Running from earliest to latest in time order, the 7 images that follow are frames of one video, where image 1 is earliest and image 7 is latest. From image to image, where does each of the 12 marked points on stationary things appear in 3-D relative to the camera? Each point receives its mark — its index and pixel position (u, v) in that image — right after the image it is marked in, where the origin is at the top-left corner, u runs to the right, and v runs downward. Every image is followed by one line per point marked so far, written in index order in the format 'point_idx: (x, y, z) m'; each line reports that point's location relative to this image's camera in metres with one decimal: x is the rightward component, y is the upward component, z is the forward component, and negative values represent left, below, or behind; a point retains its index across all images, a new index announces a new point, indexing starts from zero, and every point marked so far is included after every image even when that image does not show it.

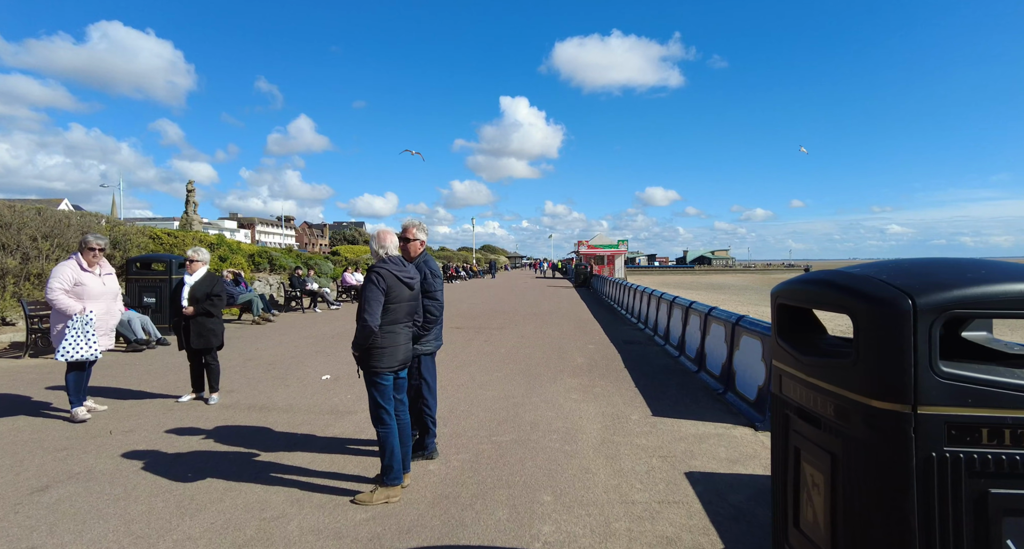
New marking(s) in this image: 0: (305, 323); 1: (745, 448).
0: (-4.8, -1.1, +11.9) m
1: (+1.9, -1.4, +4.3) m
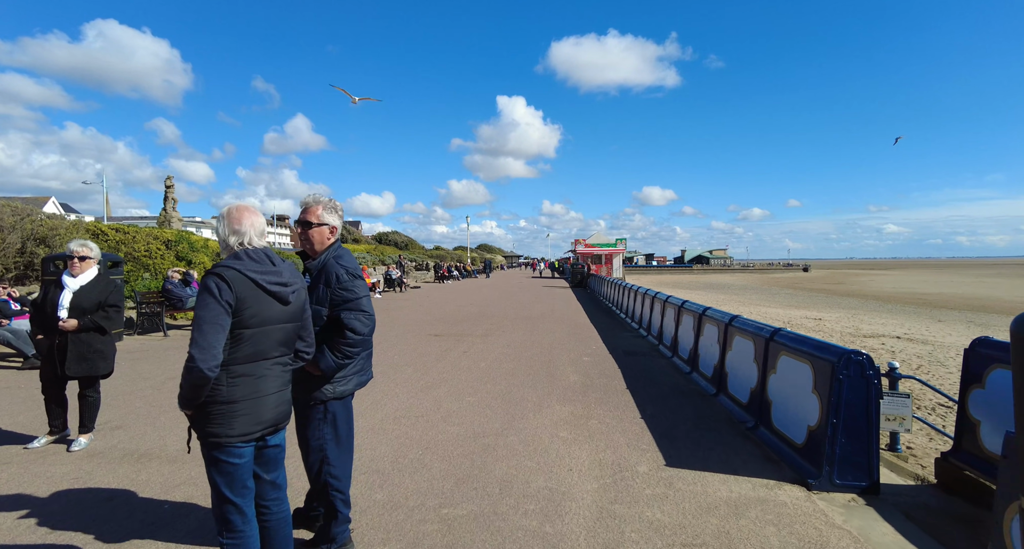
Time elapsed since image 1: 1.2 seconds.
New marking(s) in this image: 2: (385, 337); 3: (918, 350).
0: (-5.1, -1.1, +10.5) m
1: (+1.7, -1.5, +3.0) m
2: (-2.5, -1.2, +10.0) m
3: (+15.3, -2.8, +19.5) m
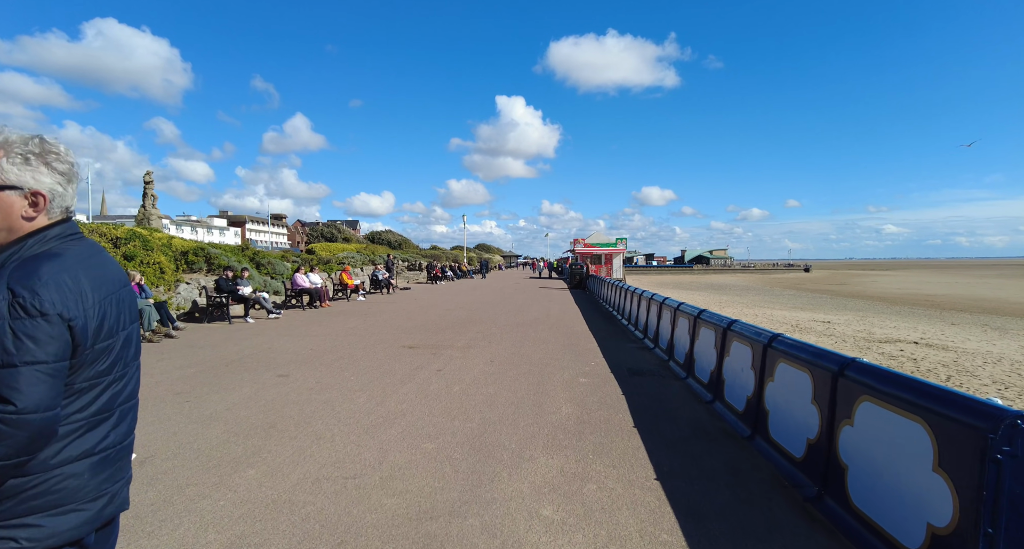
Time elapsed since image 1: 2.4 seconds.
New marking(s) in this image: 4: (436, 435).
0: (-5.3, -1.2, +9.1) m
1: (+1.5, -1.5, +1.6) m
2: (-2.7, -1.3, +8.6) m
3: (+15.1, -2.9, +18.2) m
4: (-0.7, -1.4, +4.5) m
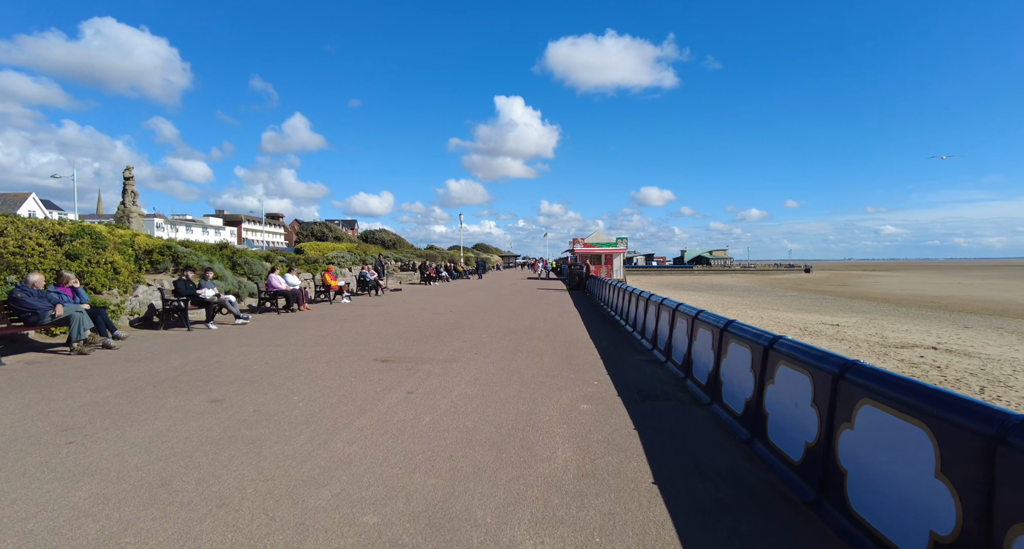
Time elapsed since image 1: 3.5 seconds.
0: (-5.5, -1.2, +7.9) m
1: (+1.3, -1.5, +0.4) m
2: (-2.9, -1.3, +7.3) m
3: (+14.9, -3.0, +17.0) m
4: (-0.8, -1.4, +3.3) m
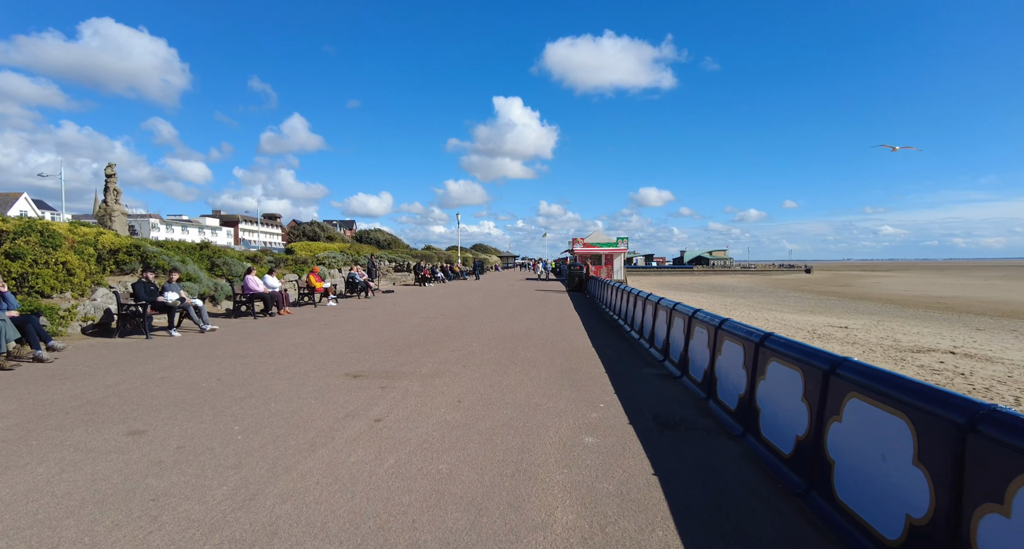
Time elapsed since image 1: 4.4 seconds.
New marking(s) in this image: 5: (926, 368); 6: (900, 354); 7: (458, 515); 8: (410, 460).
0: (-5.6, -1.2, +6.8) m
1: (+1.2, -1.6, -0.6) m
2: (-3.0, -1.3, +6.3) m
3: (+14.8, -3.0, +16.0) m
4: (-0.9, -1.5, +2.3) m
5: (+13.5, -3.0, +16.8) m
6: (+14.8, -3.0, +19.7) m
7: (-0.3, -1.4, +3.1) m
8: (-0.8, -1.4, +4.0) m
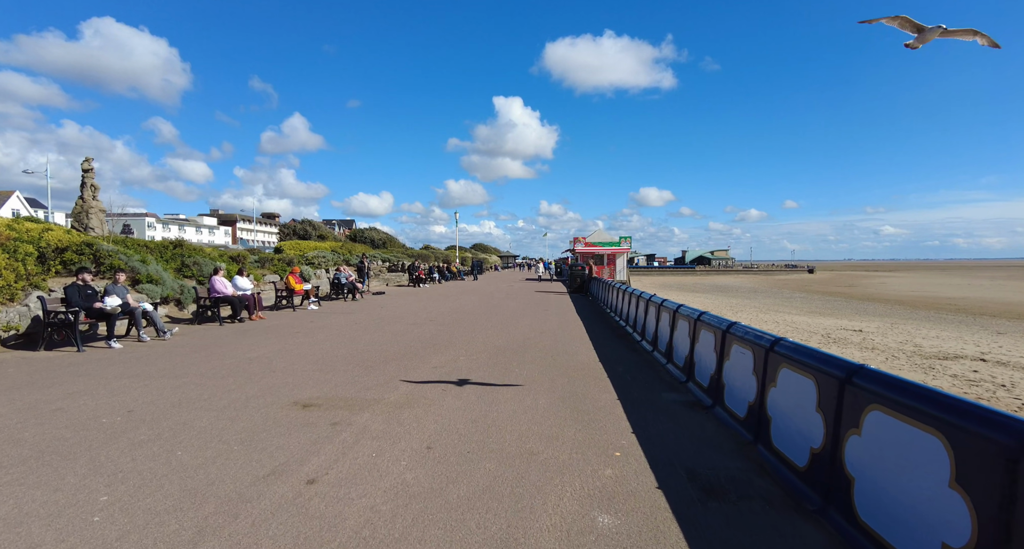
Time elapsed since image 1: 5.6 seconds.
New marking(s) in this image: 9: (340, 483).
0: (-5.7, -1.3, +5.5) m
1: (+1.1, -1.6, -2.0) m
2: (-3.1, -1.4, +4.9) m
3: (+14.7, -3.0, +14.6) m
4: (-1.0, -1.5, +0.9) m
5: (+13.4, -3.1, +15.4) m
6: (+14.7, -3.0, +18.3) m
7: (-0.4, -1.5, +1.7) m
8: (-0.9, -1.4, +2.7) m
9: (-1.2, -1.4, +3.6) m
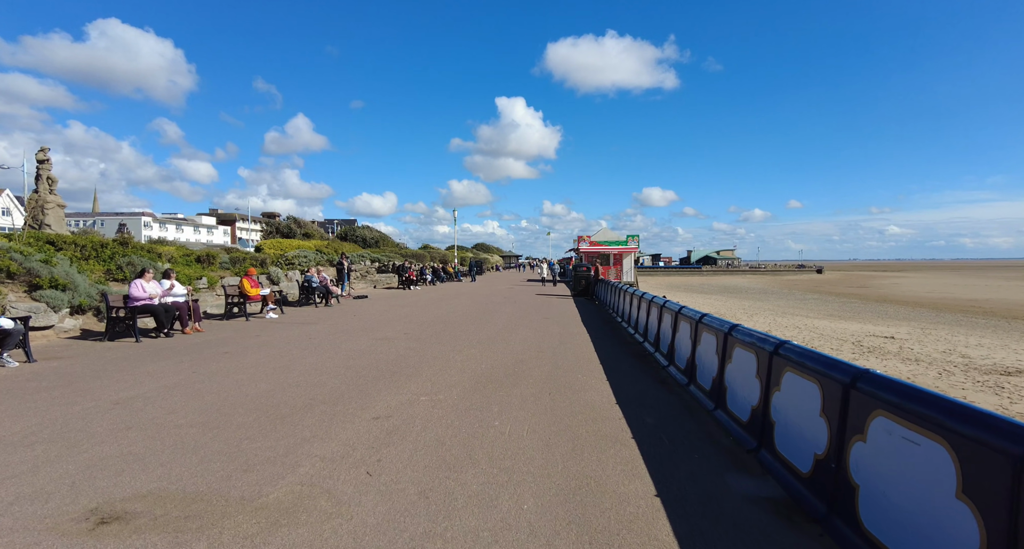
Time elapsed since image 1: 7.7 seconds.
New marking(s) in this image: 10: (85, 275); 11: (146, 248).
0: (-5.9, -1.3, +3.1) m
1: (+0.8, -1.7, -4.4) m
2: (-3.3, -1.4, +2.5) m
3: (+14.5, -3.1, +12.1) m
4: (-1.3, -1.6, -1.5) m
5: (+13.2, -3.1, +12.9) m
6: (+14.5, -3.1, +15.8) m
7: (-0.7, -1.6, -0.7) m
8: (-1.1, -1.5, +0.2) m
9: (-1.4, -1.5, +1.2) m
10: (-9.3, 0.0, +11.4) m
11: (-11.6, +0.8, +16.5) m
